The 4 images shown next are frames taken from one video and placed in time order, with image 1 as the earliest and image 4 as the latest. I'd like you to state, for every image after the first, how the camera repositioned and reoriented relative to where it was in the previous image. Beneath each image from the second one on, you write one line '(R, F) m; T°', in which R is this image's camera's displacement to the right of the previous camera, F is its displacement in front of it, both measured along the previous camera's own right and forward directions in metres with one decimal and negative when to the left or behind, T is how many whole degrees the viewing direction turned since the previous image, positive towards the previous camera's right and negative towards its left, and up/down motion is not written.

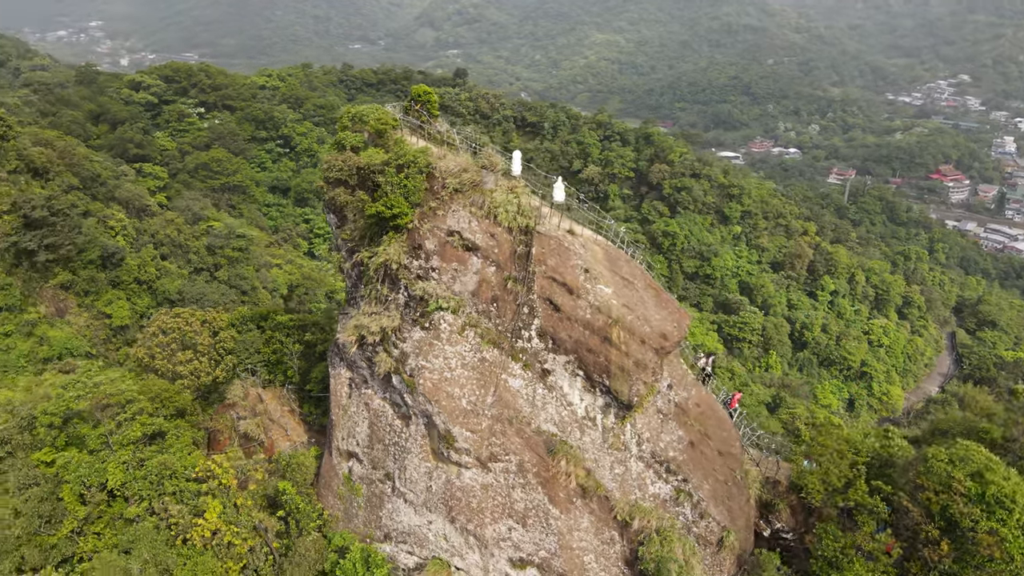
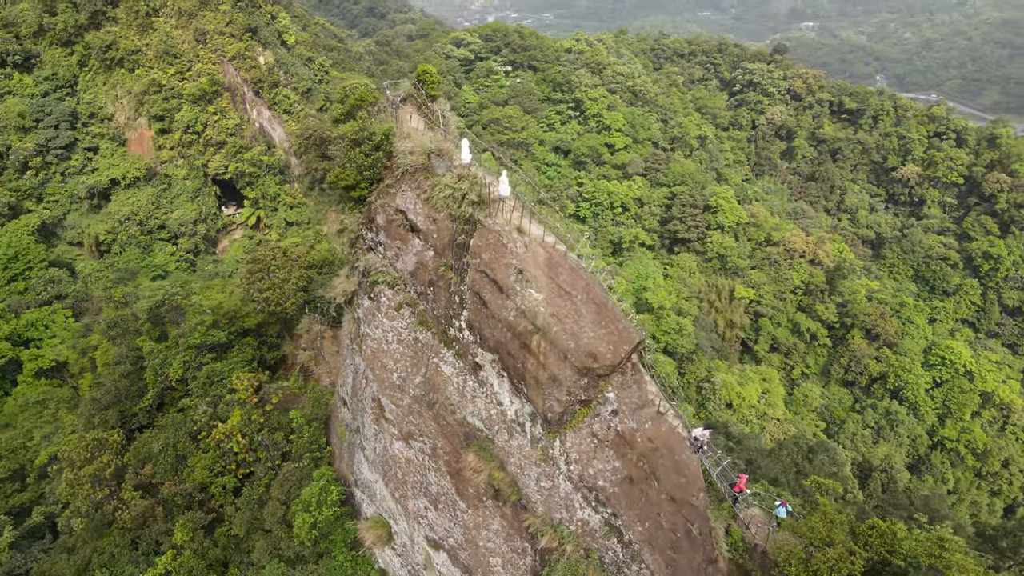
(+3.6, +0.9) m; -23°
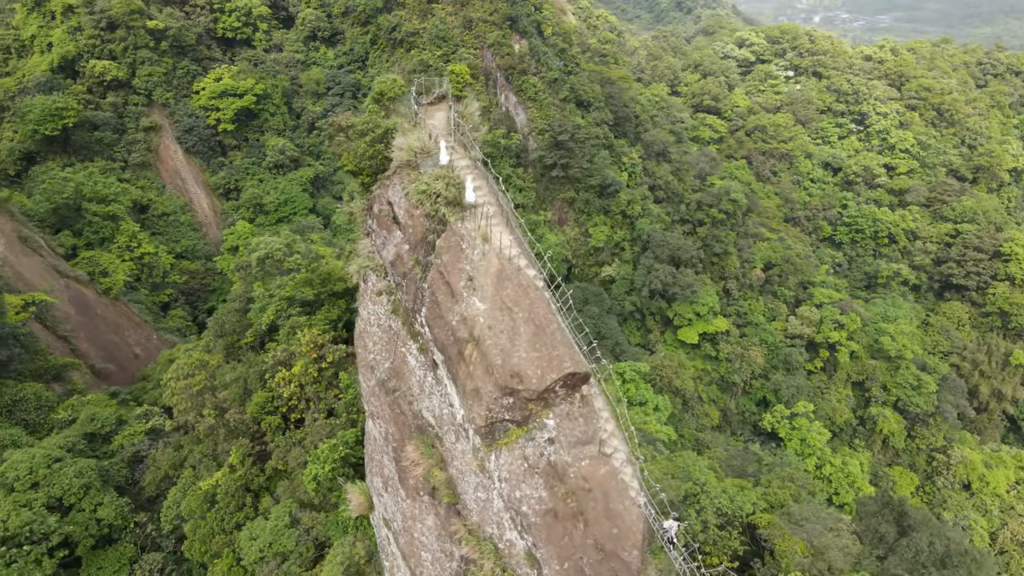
(+3.1, +0.7) m; -20°
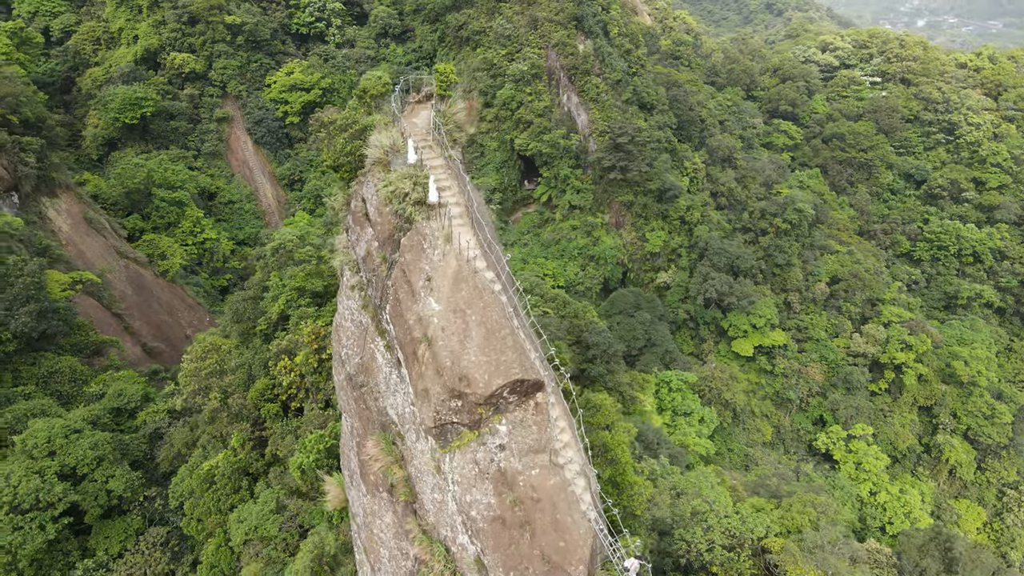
(+1.2, +0.2) m; -6°
